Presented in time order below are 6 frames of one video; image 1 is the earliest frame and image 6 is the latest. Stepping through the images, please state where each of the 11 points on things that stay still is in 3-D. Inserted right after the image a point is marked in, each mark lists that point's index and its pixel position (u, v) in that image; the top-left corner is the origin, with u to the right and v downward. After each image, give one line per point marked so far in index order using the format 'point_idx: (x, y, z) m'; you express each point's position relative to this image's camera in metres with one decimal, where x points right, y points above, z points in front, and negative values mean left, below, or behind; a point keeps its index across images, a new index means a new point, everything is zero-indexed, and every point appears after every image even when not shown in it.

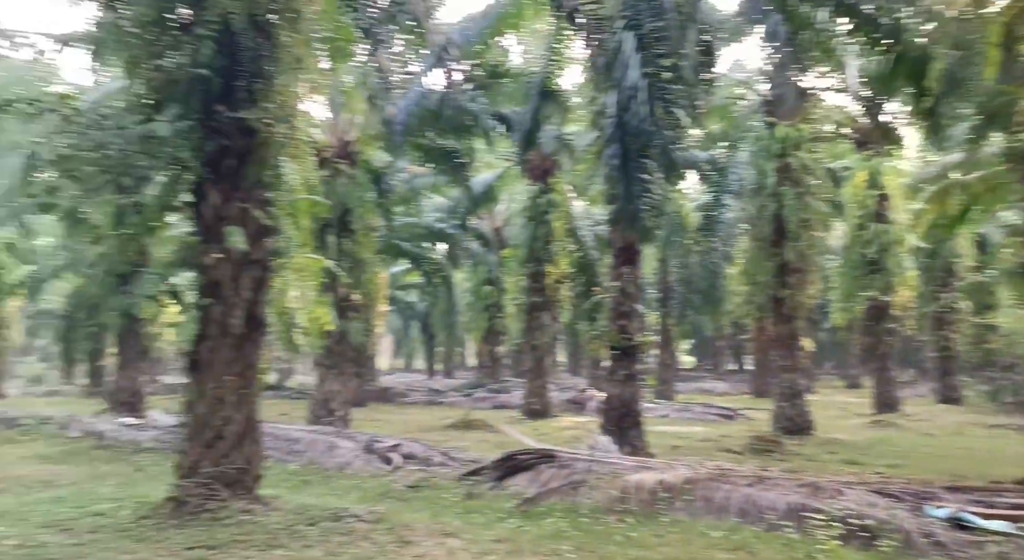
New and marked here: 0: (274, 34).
0: (-1.6, +1.6, +5.8) m
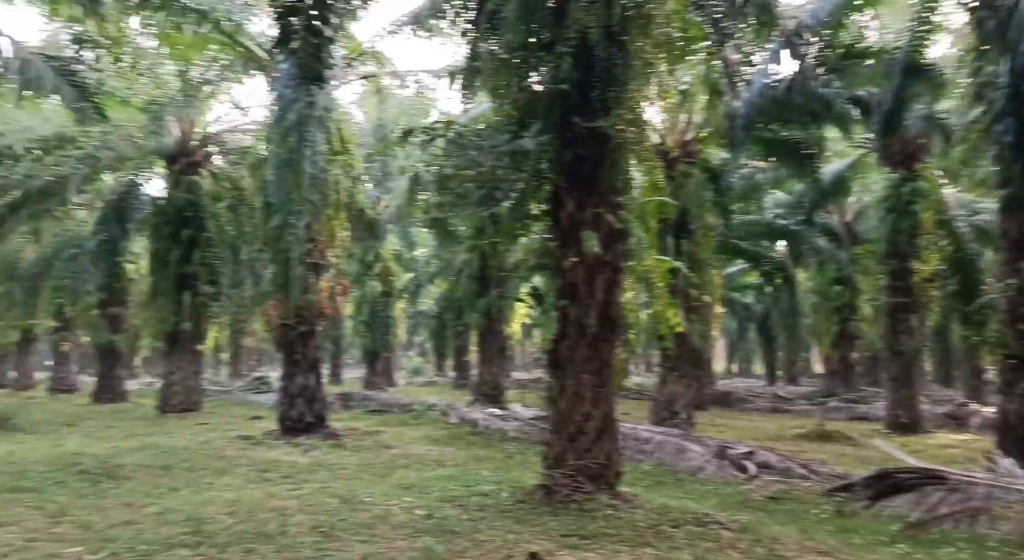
0: (+0.8, +1.6, +5.8) m
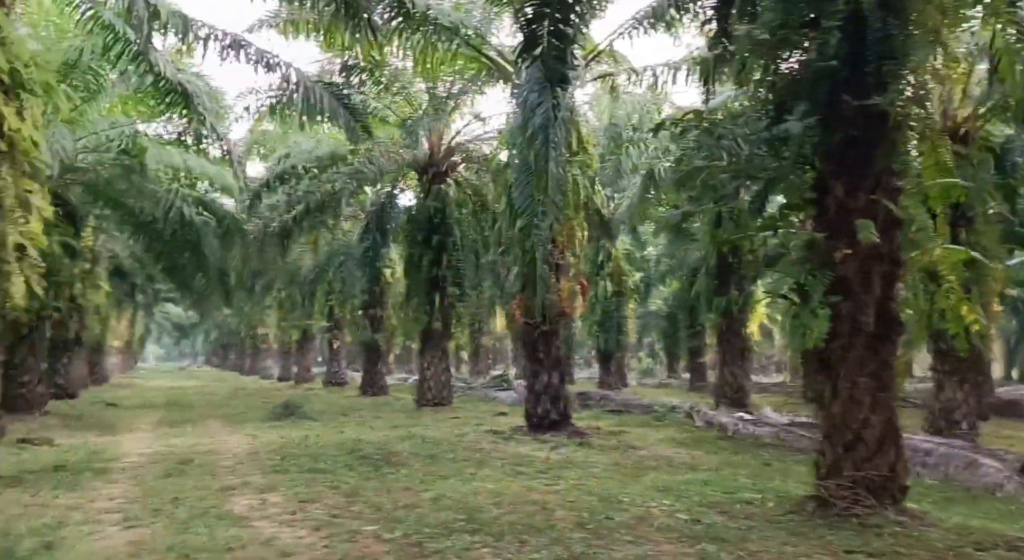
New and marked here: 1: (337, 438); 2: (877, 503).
0: (+2.4, +1.7, +5.3) m
1: (-2.0, -1.8, +10.2) m
2: (+2.2, -1.4, +5.4) m
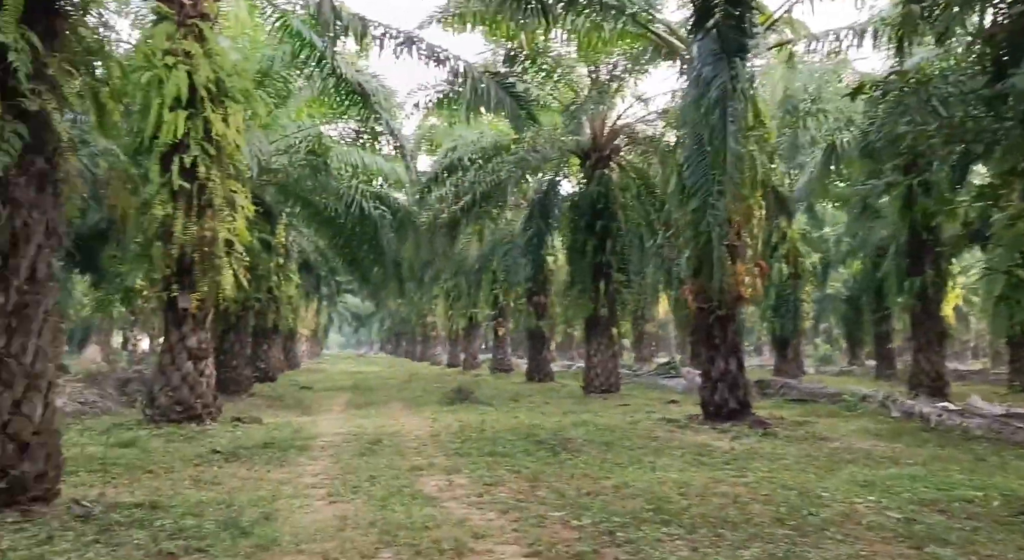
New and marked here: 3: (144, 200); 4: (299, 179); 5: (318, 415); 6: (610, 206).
0: (+3.4, +1.8, +4.6) m
1: (0.0, -1.7, +10.2) m
2: (+3.3, -1.2, +4.8) m
3: (-4.1, +0.9, +9.8) m
4: (-3.5, +1.6, +14.5) m
5: (-2.8, -1.9, +12.6) m
6: (+1.7, +1.3, +15.4) m
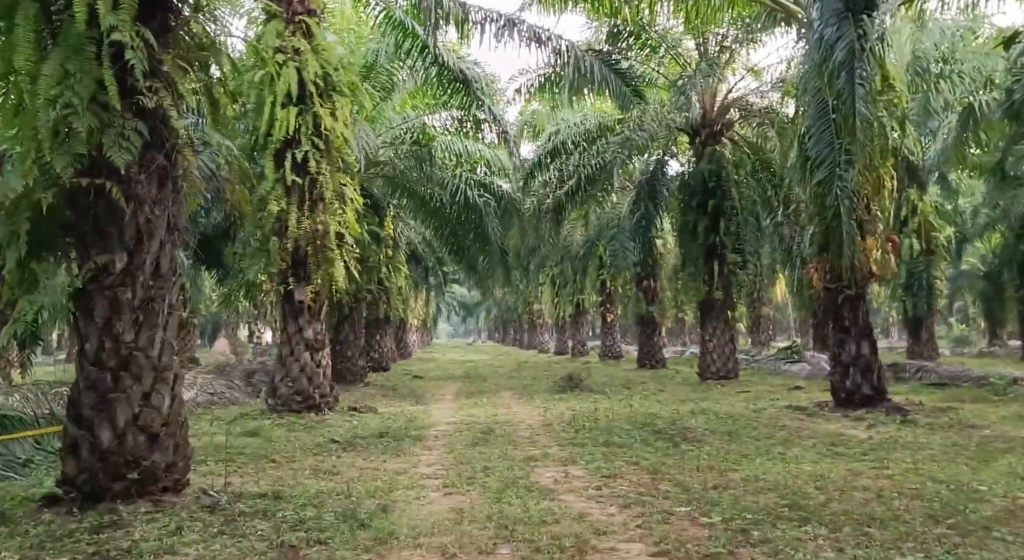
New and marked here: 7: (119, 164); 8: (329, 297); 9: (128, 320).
0: (+3.9, +2.0, +3.8) m
1: (+1.3, -1.5, +9.9) m
2: (+3.9, -1.1, +4.1) m
3: (-2.9, +1.0, +9.9) m
4: (-1.8, +1.8, +14.5) m
5: (-1.2, -1.8, +12.6) m
6: (+3.6, +1.6, +14.8) m
7: (-2.1, +0.6, +4.6) m
8: (-2.3, -0.2, +10.8) m
9: (-2.1, -0.2, +4.9) m
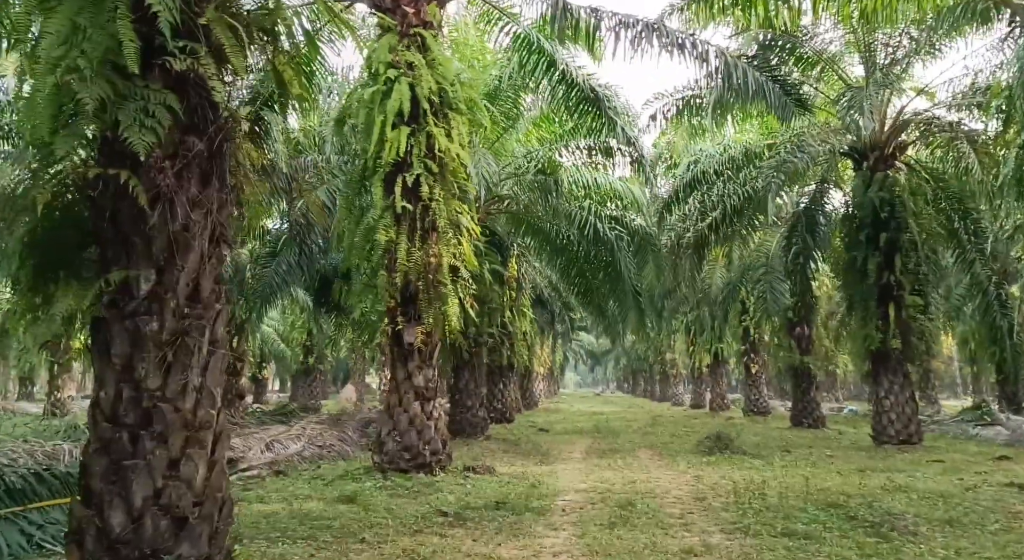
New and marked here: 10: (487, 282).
0: (+4.4, +1.9, +1.9) m
1: (+2.7, -1.9, +8.0) m
2: (+4.4, -1.1, +1.9) m
3: (-1.5, +0.6, +8.8) m
4: (+0.3, +1.2, +13.3) m
5: (+0.6, -2.3, +11.0) m
6: (+5.6, +1.0, +12.7) m
7: (-1.4, +0.5, +3.4) m
8: (-0.8, -0.6, +9.5) m
9: (-1.5, -0.3, +3.6) m
10: (-0.4, 0.0, +12.9) m
